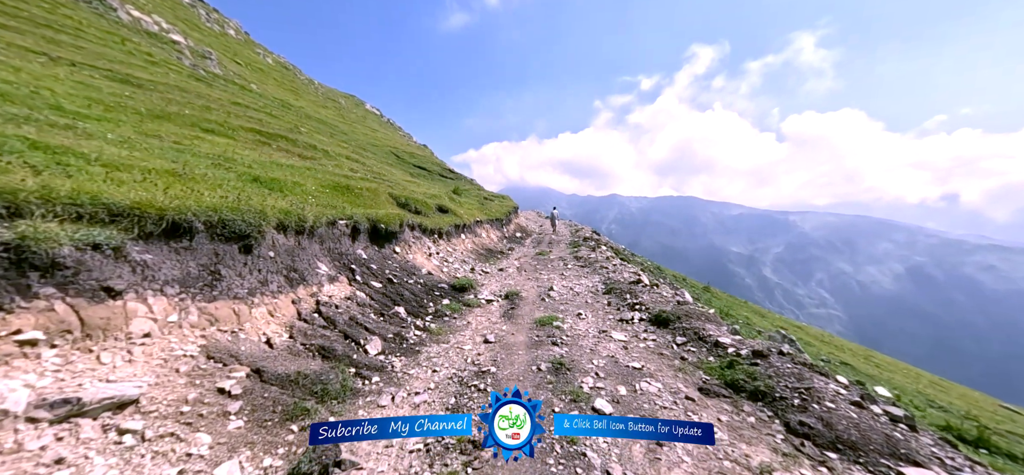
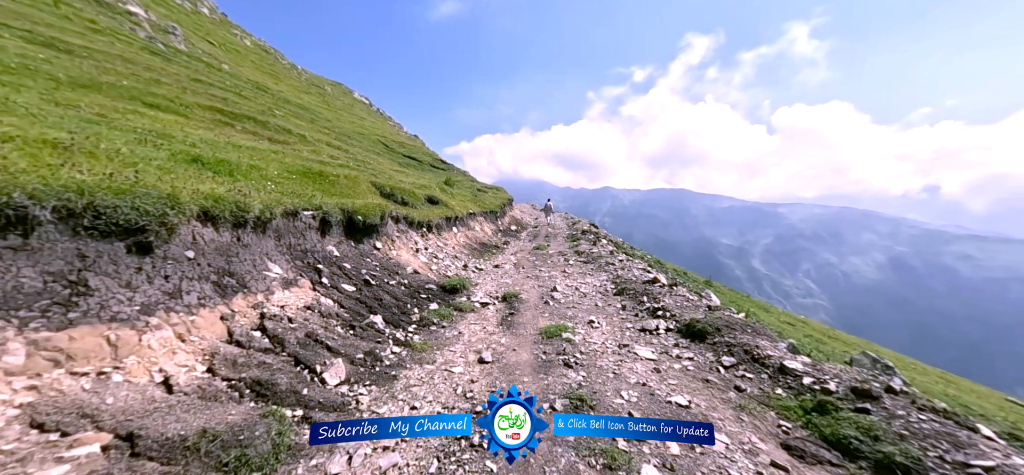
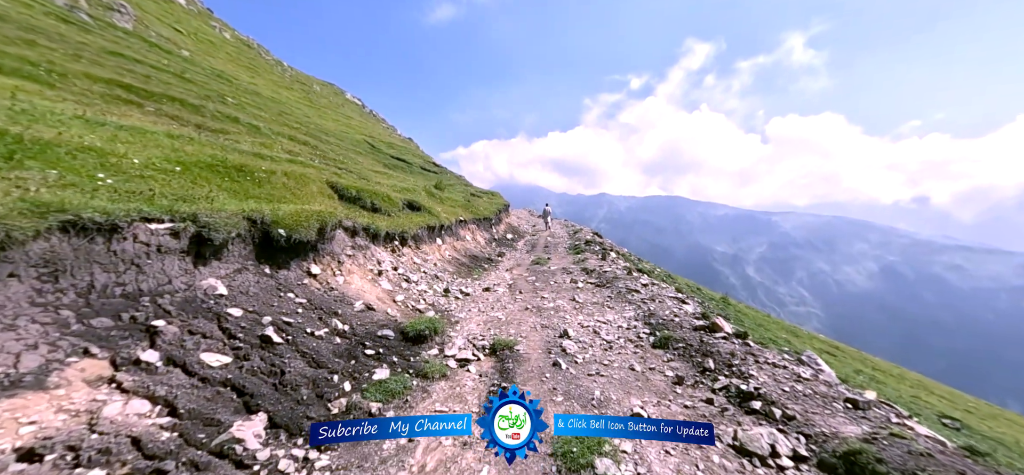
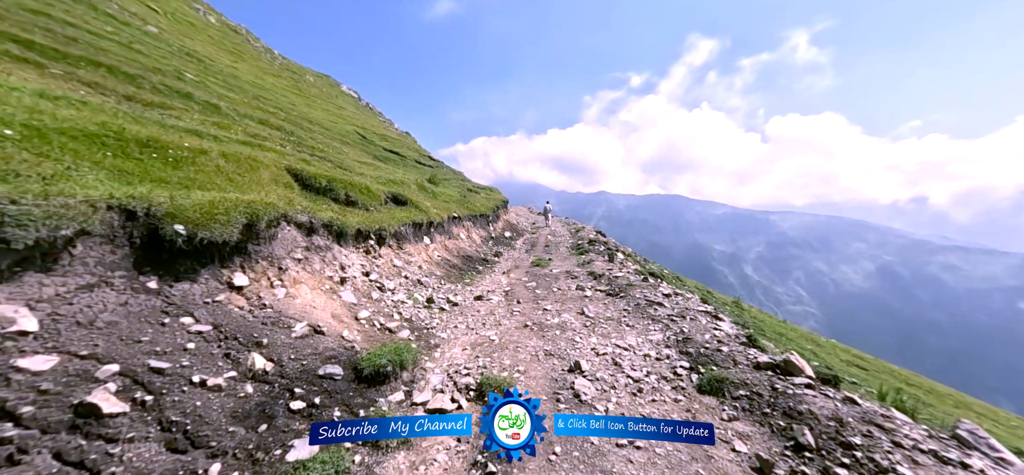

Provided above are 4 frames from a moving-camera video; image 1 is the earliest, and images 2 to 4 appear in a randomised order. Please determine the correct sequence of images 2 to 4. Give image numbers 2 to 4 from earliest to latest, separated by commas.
2, 3, 4
